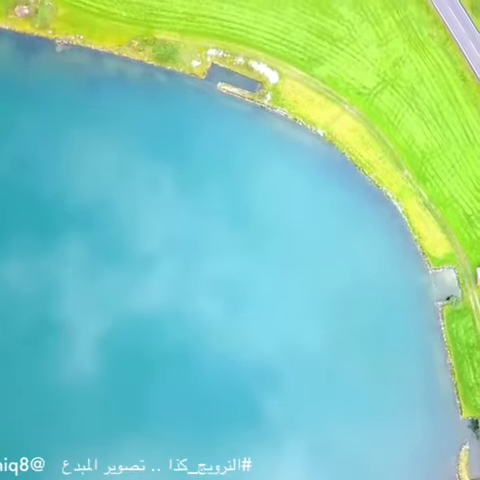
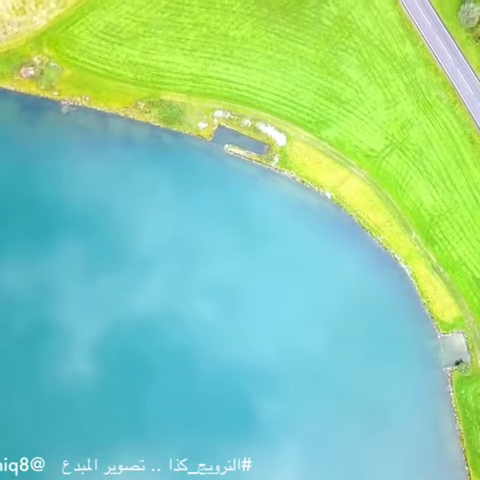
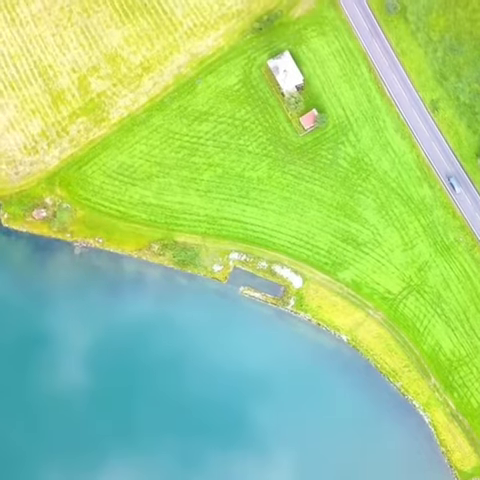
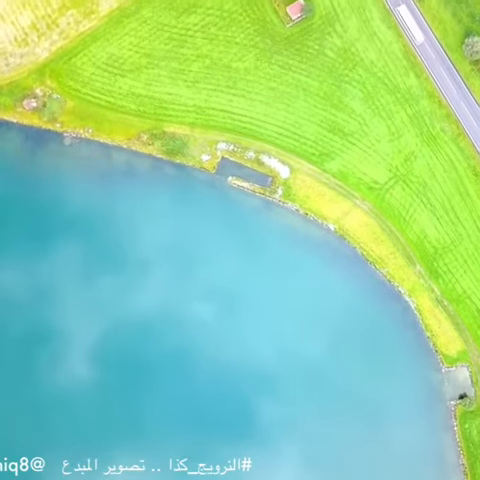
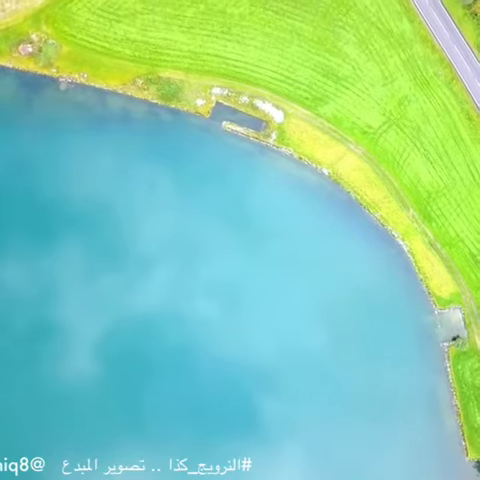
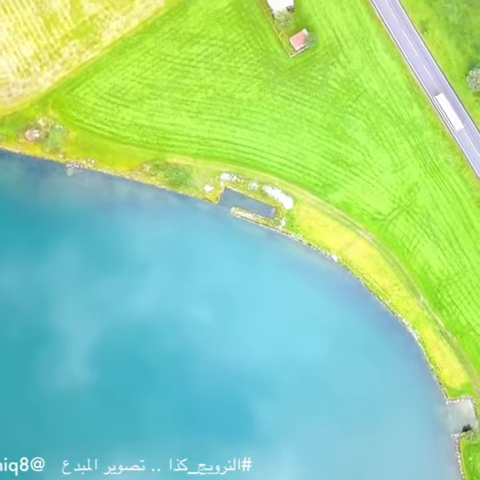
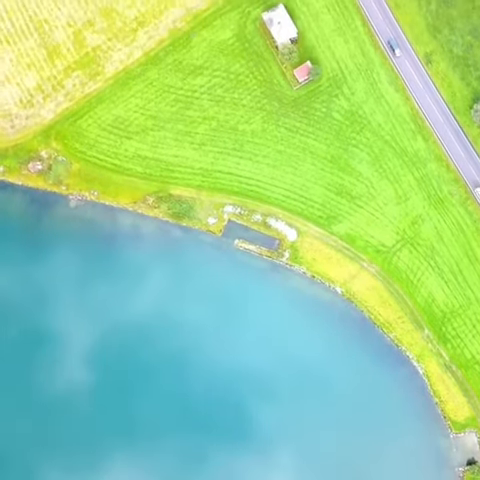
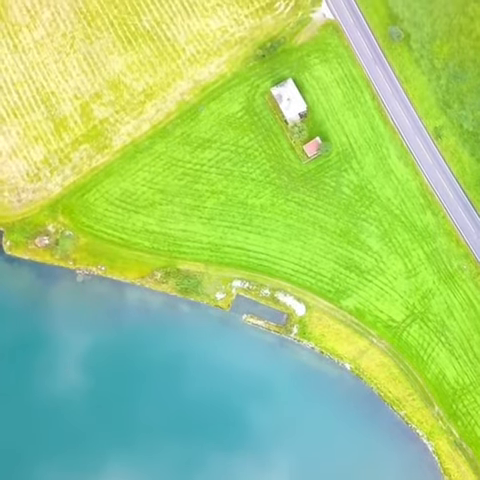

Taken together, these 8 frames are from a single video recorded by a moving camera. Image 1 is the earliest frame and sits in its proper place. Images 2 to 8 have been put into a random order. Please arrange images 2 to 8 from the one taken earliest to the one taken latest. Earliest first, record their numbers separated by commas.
5, 2, 4, 6, 7, 3, 8
